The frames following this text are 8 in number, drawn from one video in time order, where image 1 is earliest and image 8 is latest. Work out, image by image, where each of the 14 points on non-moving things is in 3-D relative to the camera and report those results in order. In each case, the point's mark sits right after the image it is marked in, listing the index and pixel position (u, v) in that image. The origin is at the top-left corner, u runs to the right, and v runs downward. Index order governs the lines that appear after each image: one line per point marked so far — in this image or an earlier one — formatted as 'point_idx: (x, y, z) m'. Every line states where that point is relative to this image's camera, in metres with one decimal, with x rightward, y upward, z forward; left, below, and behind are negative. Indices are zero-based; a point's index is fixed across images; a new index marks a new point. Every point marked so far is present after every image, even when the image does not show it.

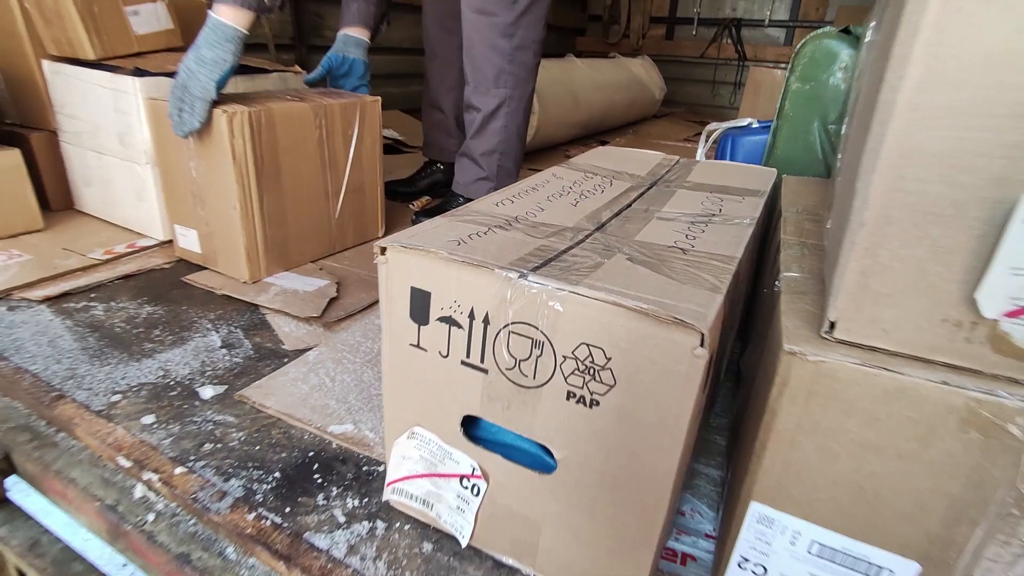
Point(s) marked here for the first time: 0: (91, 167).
0: (-1.0, +0.3, +1.3) m
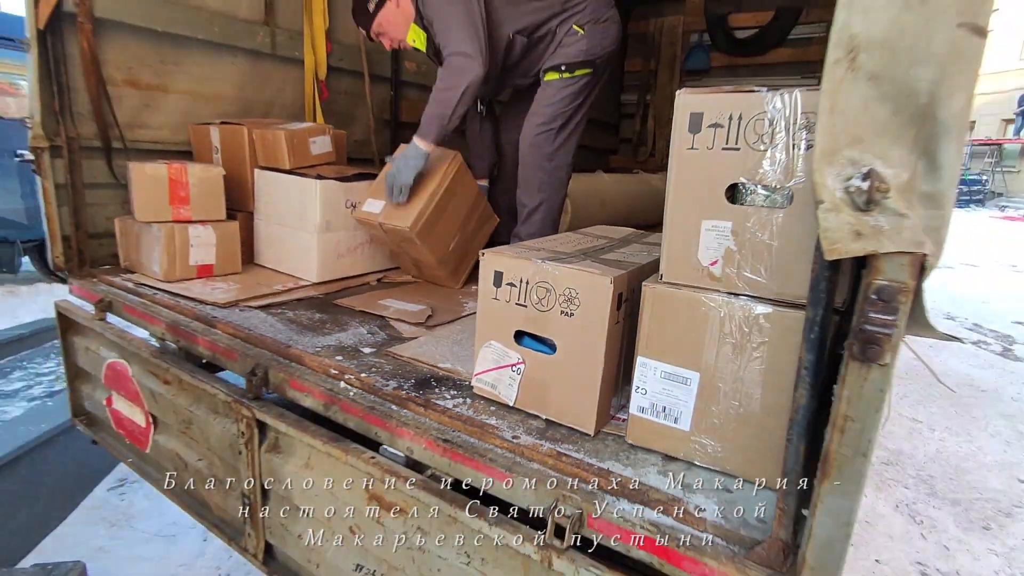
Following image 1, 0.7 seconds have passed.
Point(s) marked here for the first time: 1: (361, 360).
0: (-0.9, +0.2, +2.0) m
1: (-0.4, -0.2, +1.3) m
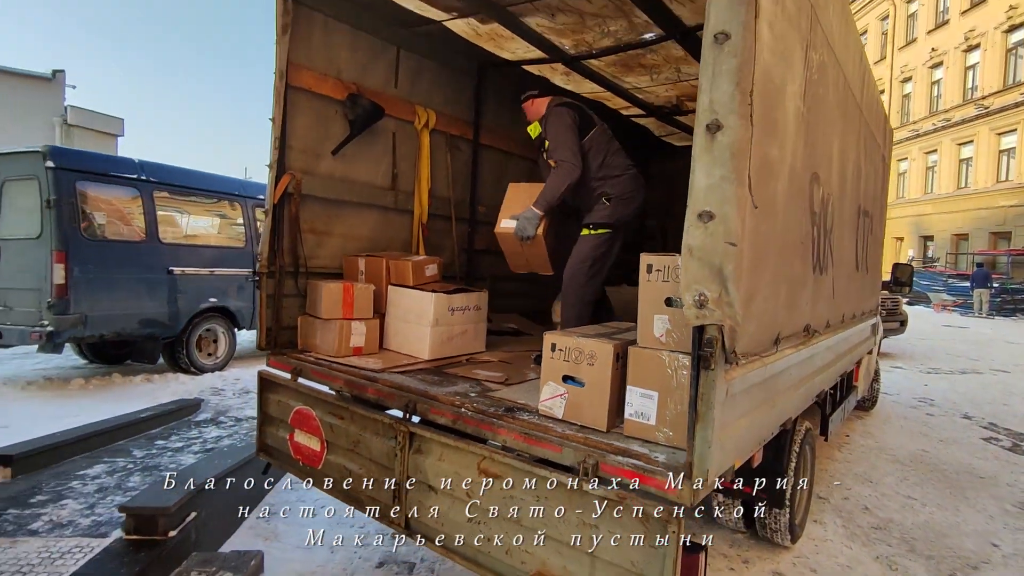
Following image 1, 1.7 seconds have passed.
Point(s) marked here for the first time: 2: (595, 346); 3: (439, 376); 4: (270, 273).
0: (-0.6, -0.2, +3.1) m
1: (-0.2, -0.4, +2.3) m
2: (+0.3, -0.2, +1.9) m
3: (-0.3, -0.4, +2.6) m
4: (-1.3, +0.1, +3.0) m
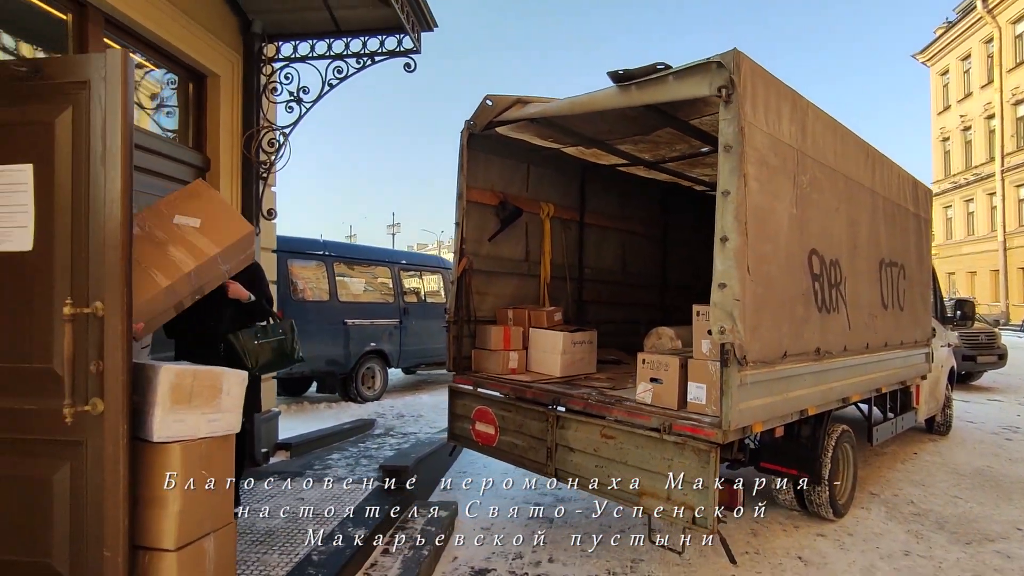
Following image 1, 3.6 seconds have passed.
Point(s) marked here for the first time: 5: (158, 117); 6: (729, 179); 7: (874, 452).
0: (+0.2, -0.6, +4.6) m
1: (+0.5, -0.7, +3.7) m
2: (+0.9, -0.4, +3.3) m
3: (+0.4, -0.7, +4.1) m
4: (-0.5, -0.3, +4.6) m
5: (-2.5, +1.2, +4.0) m
6: (+1.1, +0.6, +2.9) m
7: (+4.1, -1.9, +6.3) m
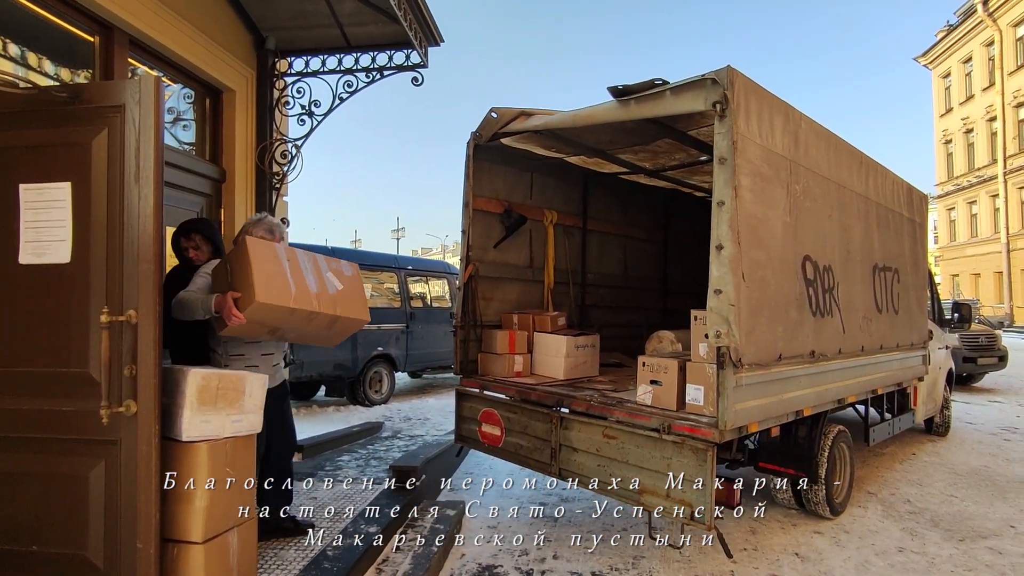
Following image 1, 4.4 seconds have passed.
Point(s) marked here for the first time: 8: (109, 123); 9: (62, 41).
0: (+0.2, -0.6, +4.7) m
1: (+0.6, -0.7, +3.8) m
2: (+1.0, -0.5, +3.4) m
3: (+0.5, -0.8, +4.2) m
4: (-0.4, -0.3, +4.7) m
5: (-2.5, +1.2, +4.2) m
6: (+1.2, +0.5, +3.1) m
7: (+4.2, -1.9, +6.4) m
8: (-1.7, +0.7, +2.3) m
9: (-2.6, +1.4, +3.2) m
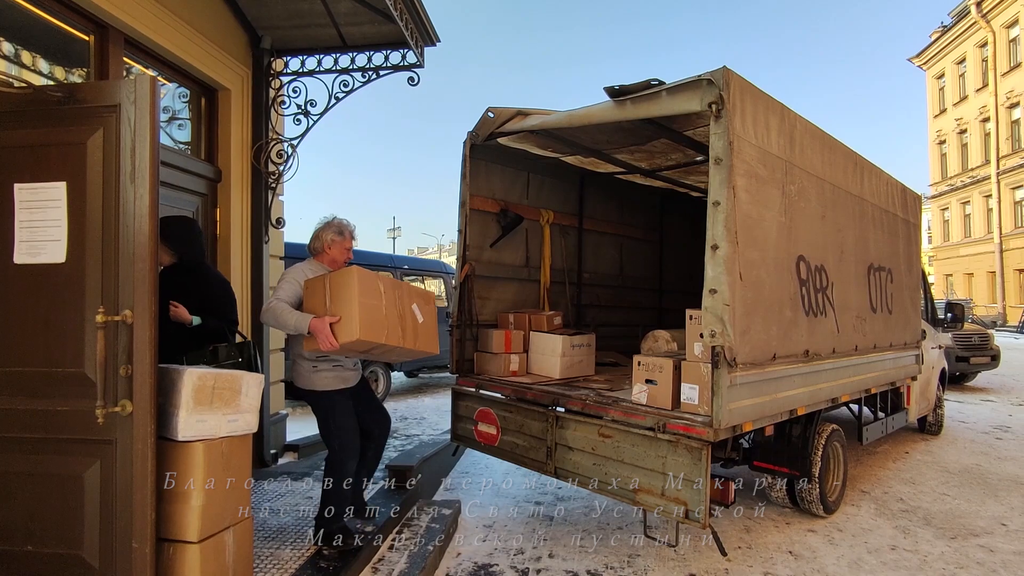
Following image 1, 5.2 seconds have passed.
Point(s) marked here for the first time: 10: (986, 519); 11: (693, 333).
0: (+0.2, -0.6, +4.7) m
1: (+0.5, -0.7, +3.8) m
2: (+0.9, -0.5, +3.5) m
3: (+0.4, -0.7, +4.2) m
4: (-0.5, -0.3, +4.7) m
5: (-2.5, +1.2, +4.1) m
6: (+1.1, +0.5, +3.1) m
7: (+4.1, -1.9, +6.5) m
8: (-1.7, +0.7, +2.3) m
9: (-2.6, +1.4, +3.2) m
10: (+3.8, -1.9, +4.5) m
11: (+1.1, -0.3, +3.4) m
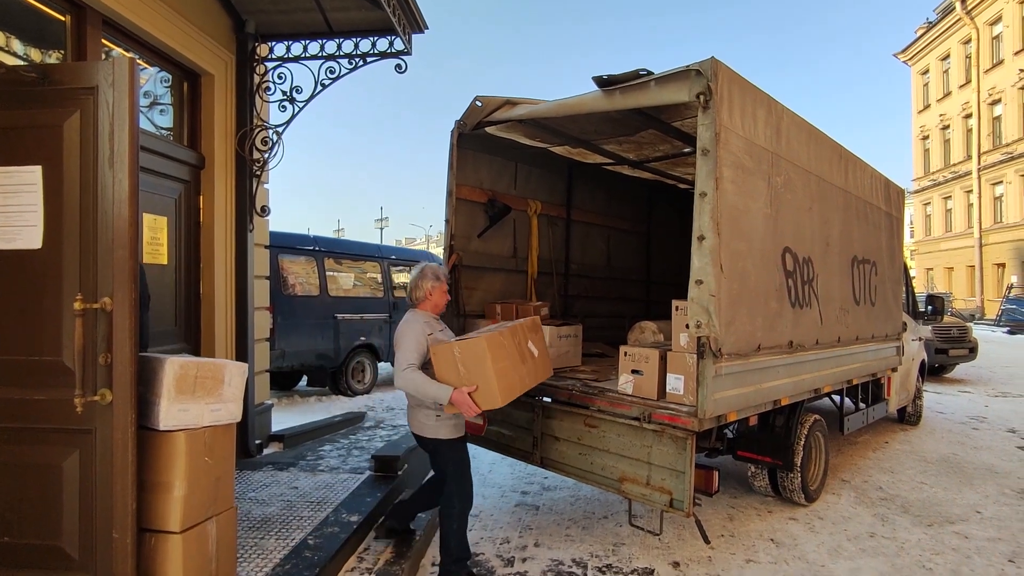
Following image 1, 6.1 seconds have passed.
0: (+0.1, -0.5, +4.7) m
1: (+0.5, -0.7, +3.8) m
2: (+0.8, -0.4, +3.5) m
3: (+0.3, -0.7, +4.2) m
4: (-0.6, -0.2, +4.7) m
5: (-2.6, +1.3, +4.1) m
6: (+1.1, +0.6, +3.1) m
7: (+4.0, -1.8, +6.6) m
8: (-1.7, +0.7, +2.2) m
9: (-2.7, +1.5, +3.1) m
10: (+3.7, -1.8, +4.6) m
11: (+1.0, -0.2, +3.4) m
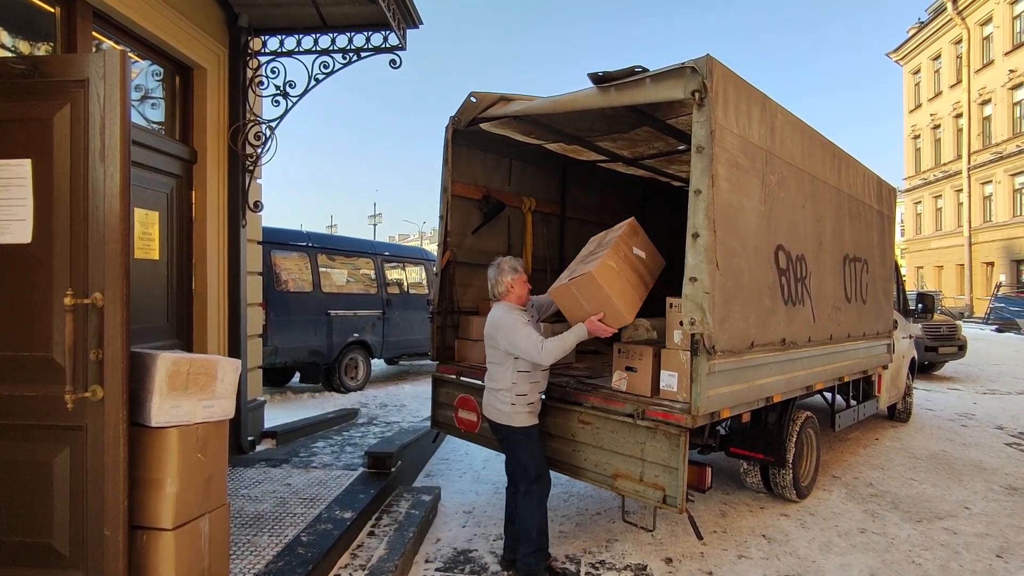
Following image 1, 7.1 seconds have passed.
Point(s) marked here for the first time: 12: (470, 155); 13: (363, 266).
0: (0.0, -0.5, +4.7) m
1: (+0.4, -0.7, +3.8) m
2: (+0.8, -0.4, +3.5) m
3: (+0.3, -0.7, +4.2) m
4: (-0.6, -0.2, +4.7) m
5: (-2.7, +1.3, +4.0) m
6: (+1.1, +0.6, +3.1) m
7: (+3.9, -1.8, +6.6) m
8: (-1.7, +0.7, +2.2) m
9: (-2.7, +1.5, +3.1) m
10: (+3.7, -1.8, +4.6) m
11: (+1.0, -0.2, +3.4) m
12: (-0.4, +1.2, +4.9) m
13: (-2.5, +0.4, +9.3) m
